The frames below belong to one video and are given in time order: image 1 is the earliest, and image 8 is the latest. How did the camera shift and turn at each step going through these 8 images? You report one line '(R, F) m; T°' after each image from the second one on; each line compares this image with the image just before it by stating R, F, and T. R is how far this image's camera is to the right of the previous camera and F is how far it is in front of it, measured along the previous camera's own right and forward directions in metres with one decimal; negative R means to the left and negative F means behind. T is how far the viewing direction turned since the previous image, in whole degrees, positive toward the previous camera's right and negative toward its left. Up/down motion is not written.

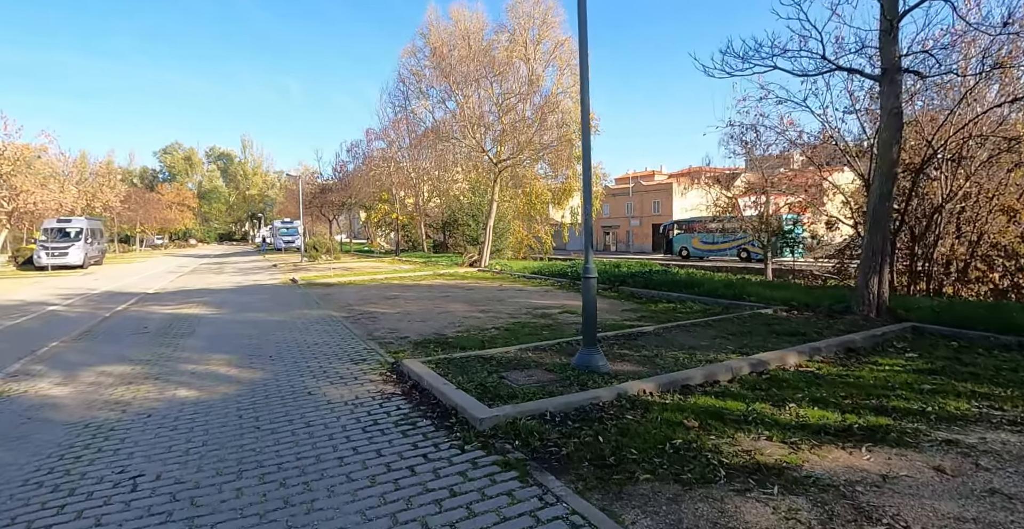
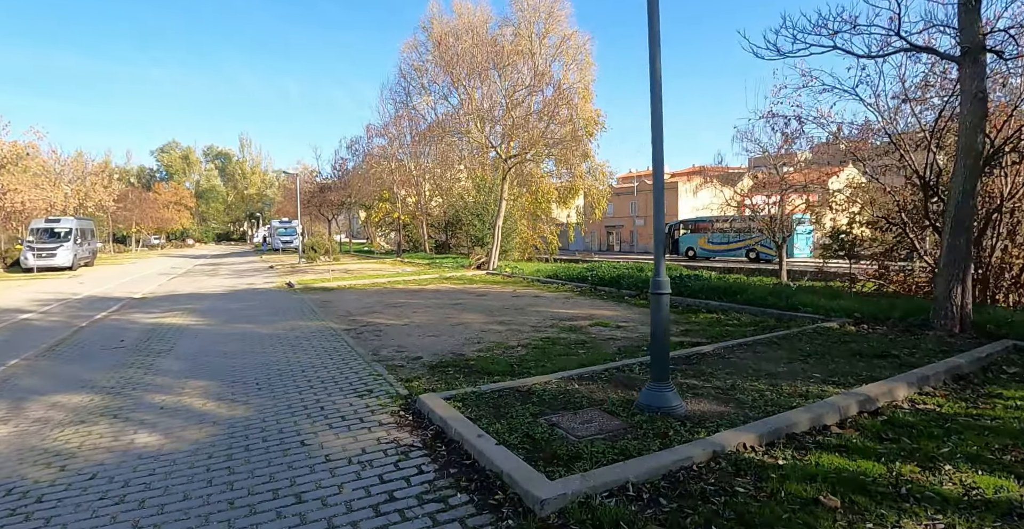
(-0.4, +1.3) m; 0°
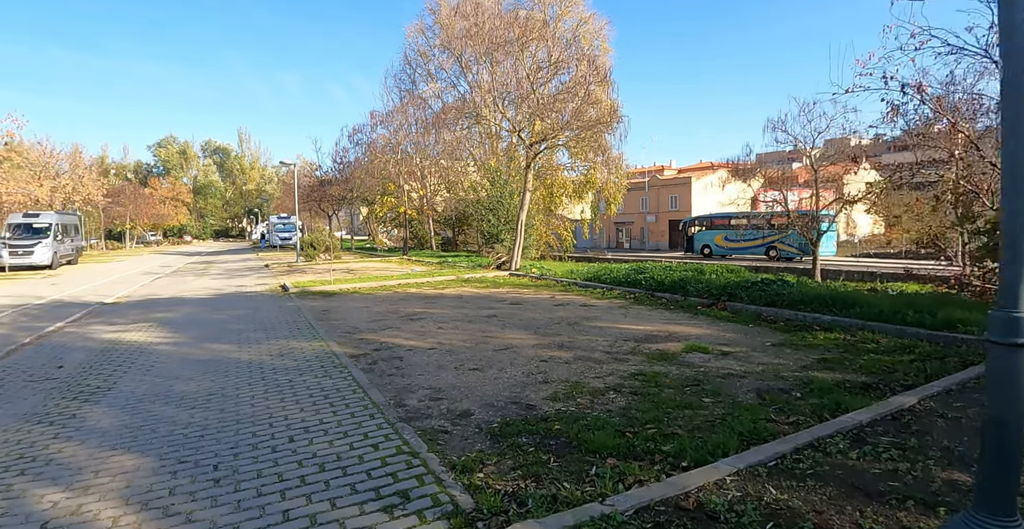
(-0.9, +2.4) m; 0°
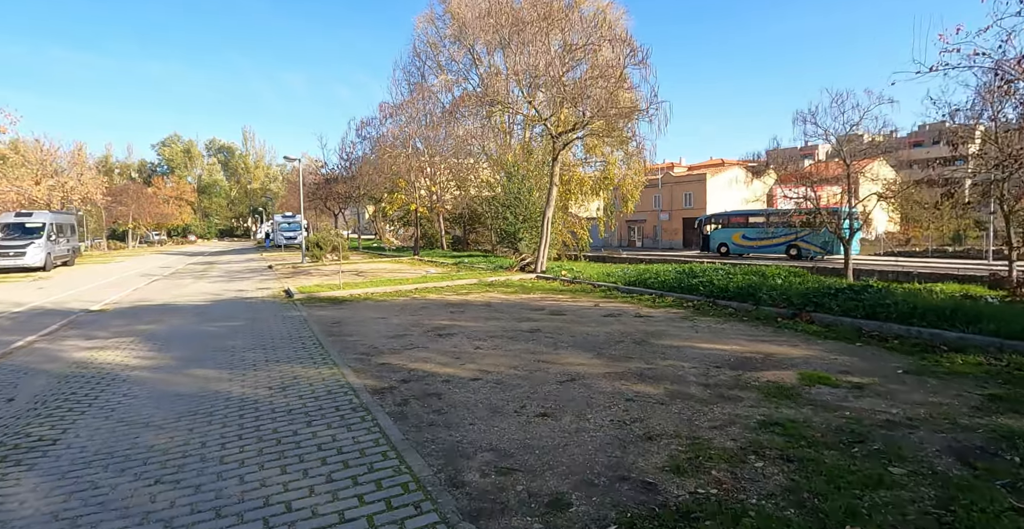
(-0.6, +1.5) m; 0°
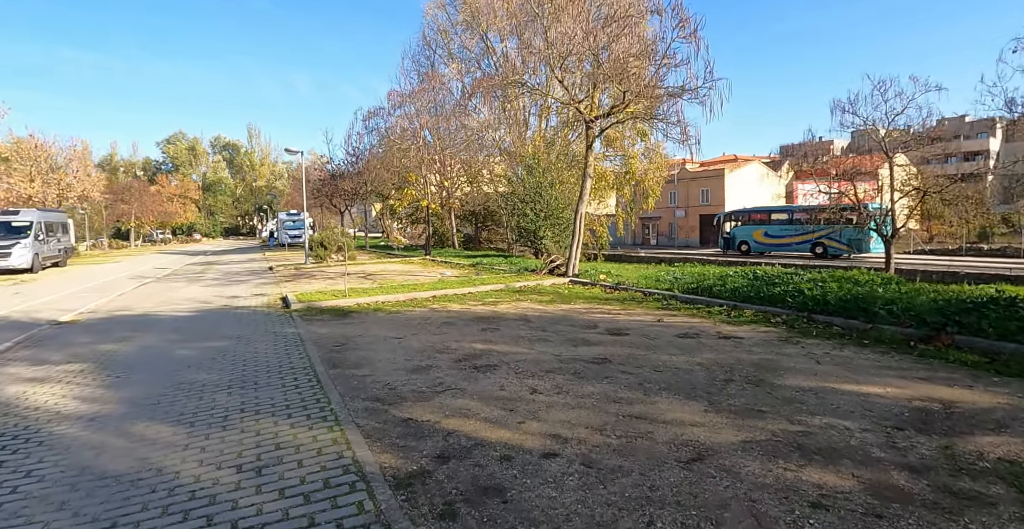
(-0.6, +1.9) m; -1°
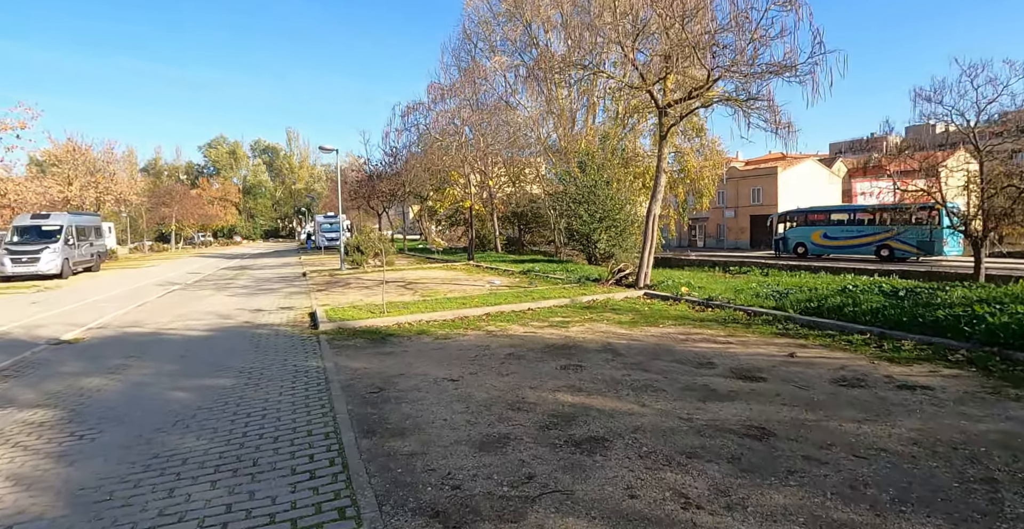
(-0.6, +1.8) m; -4°
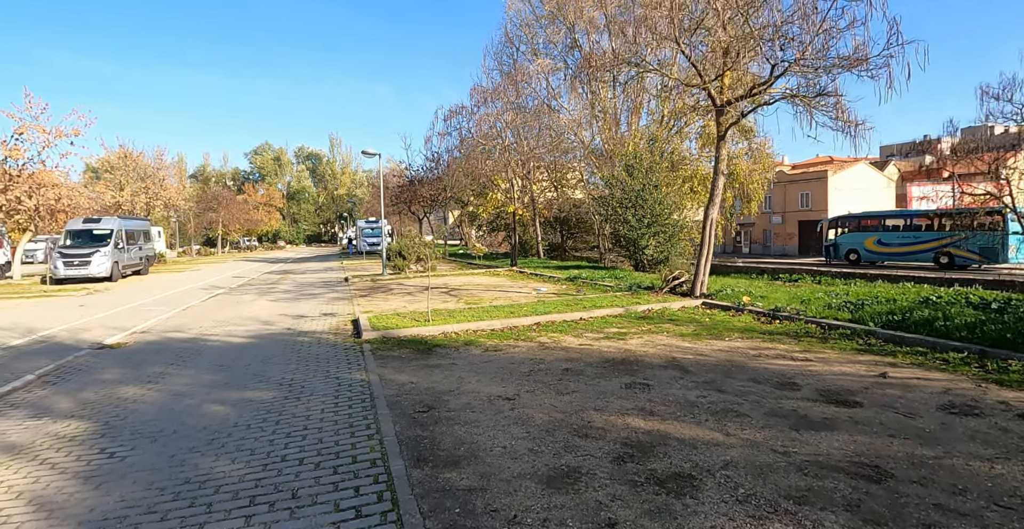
(-0.2, +0.5) m; -4°
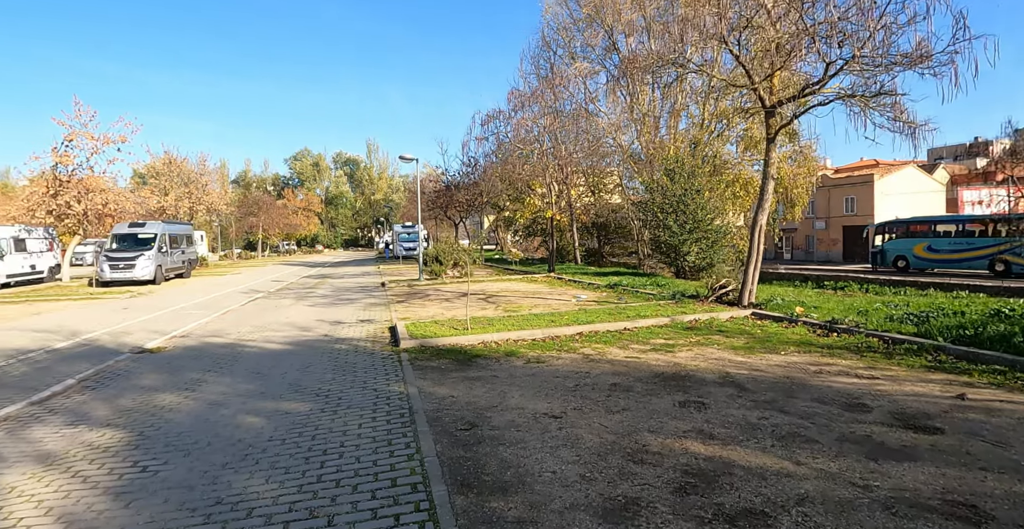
(-0.1, +0.2) m; -3°
